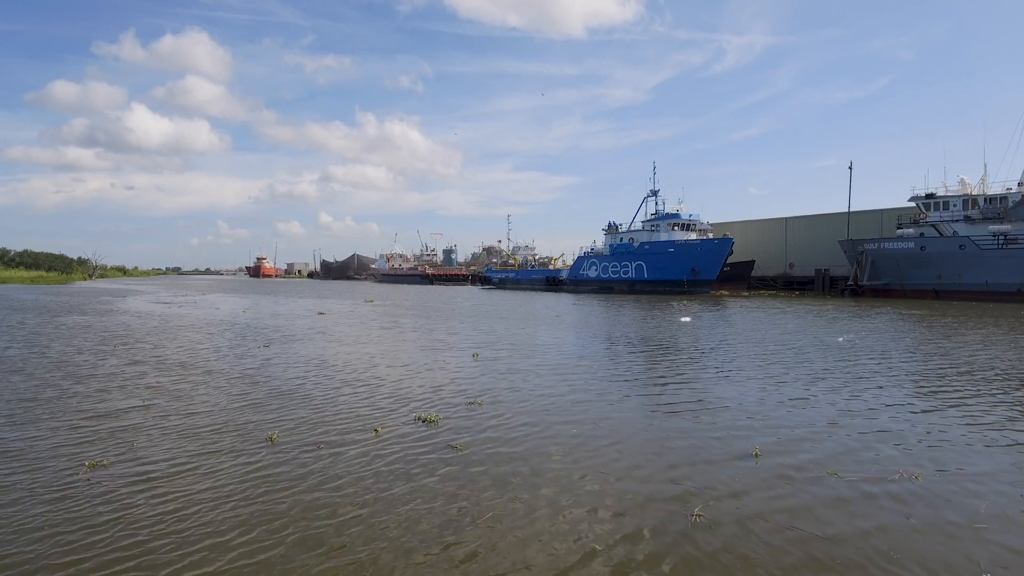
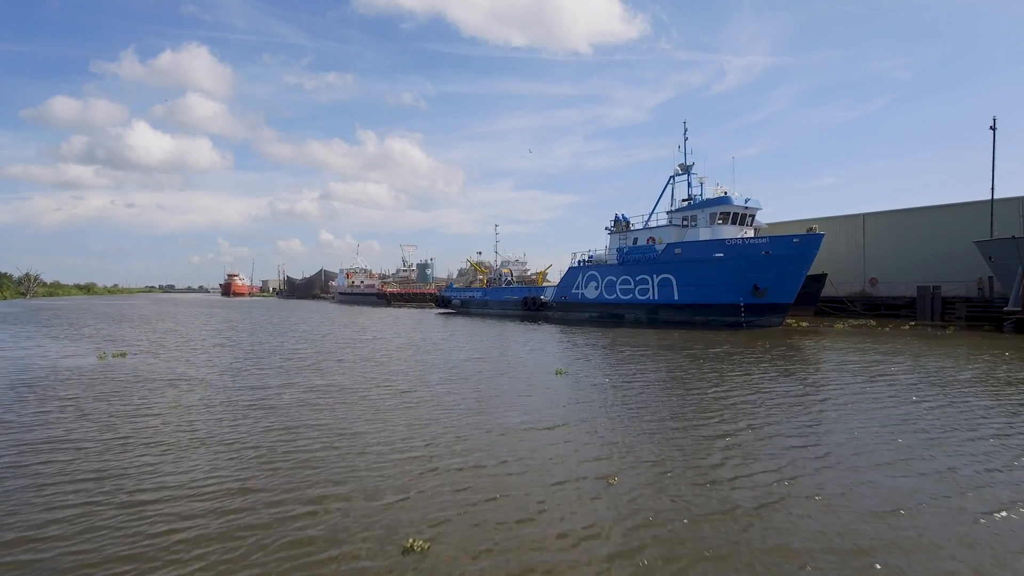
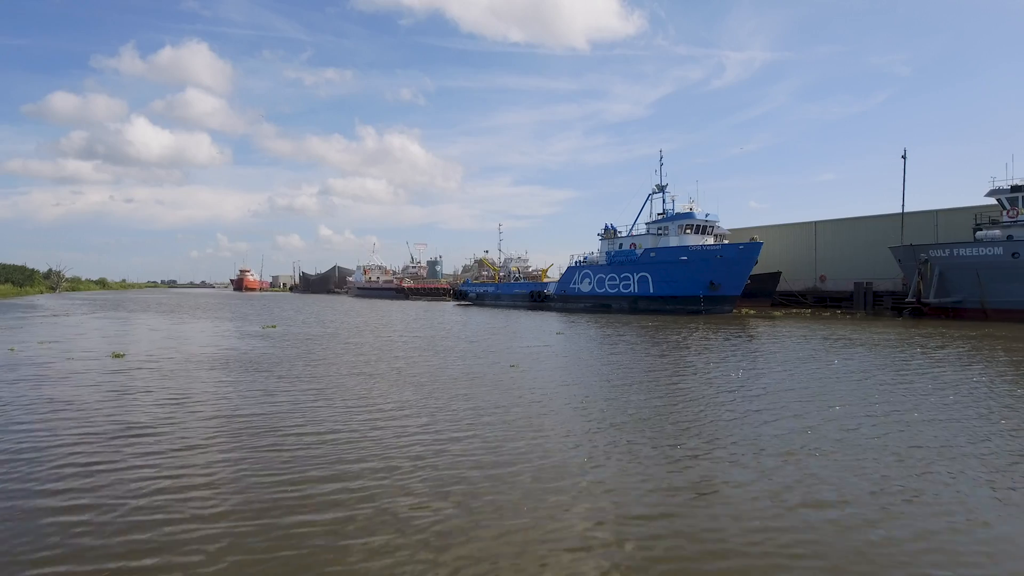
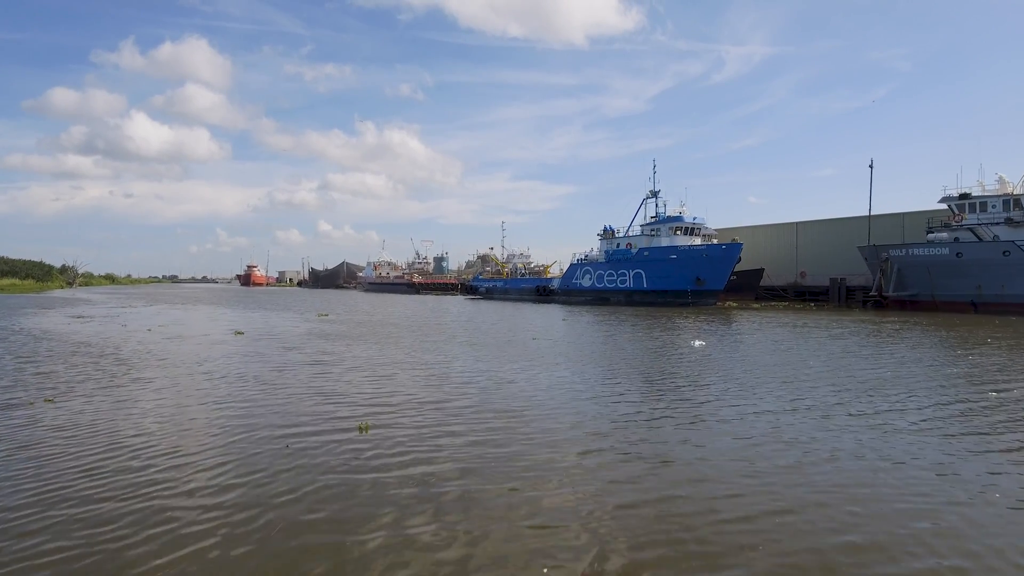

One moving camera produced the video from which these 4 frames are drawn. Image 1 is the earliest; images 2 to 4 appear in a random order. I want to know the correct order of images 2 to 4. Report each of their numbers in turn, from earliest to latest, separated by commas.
4, 3, 2
